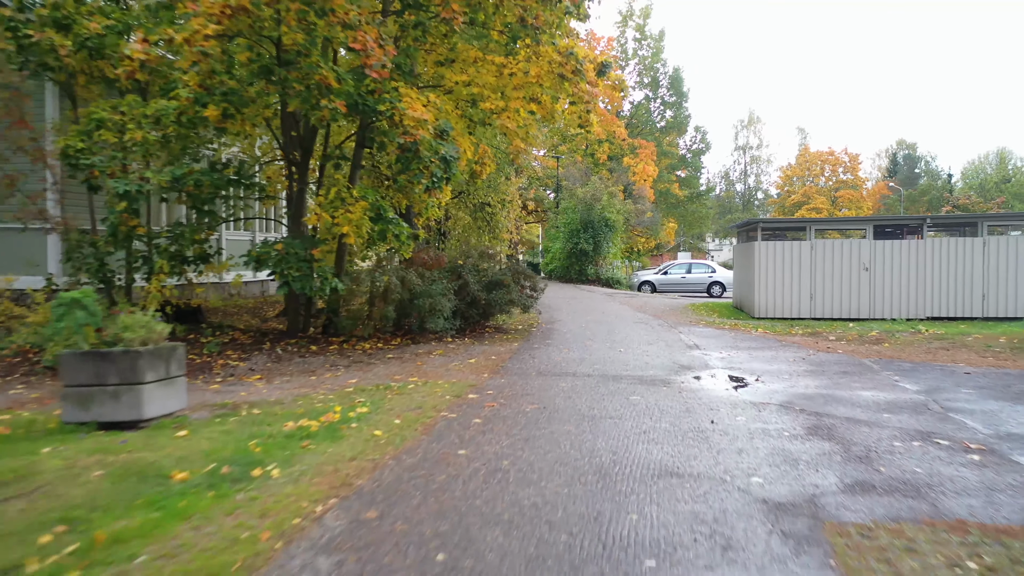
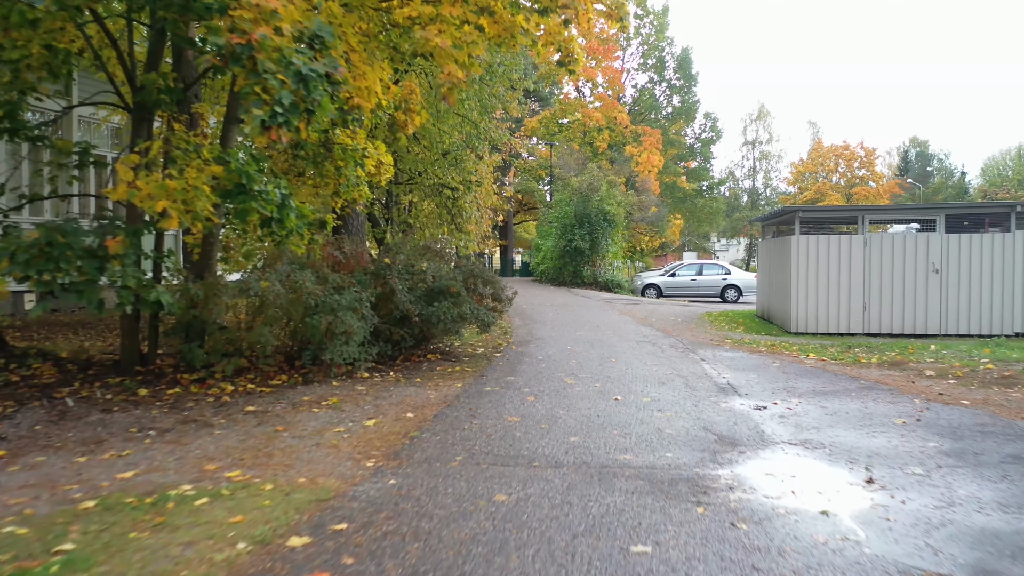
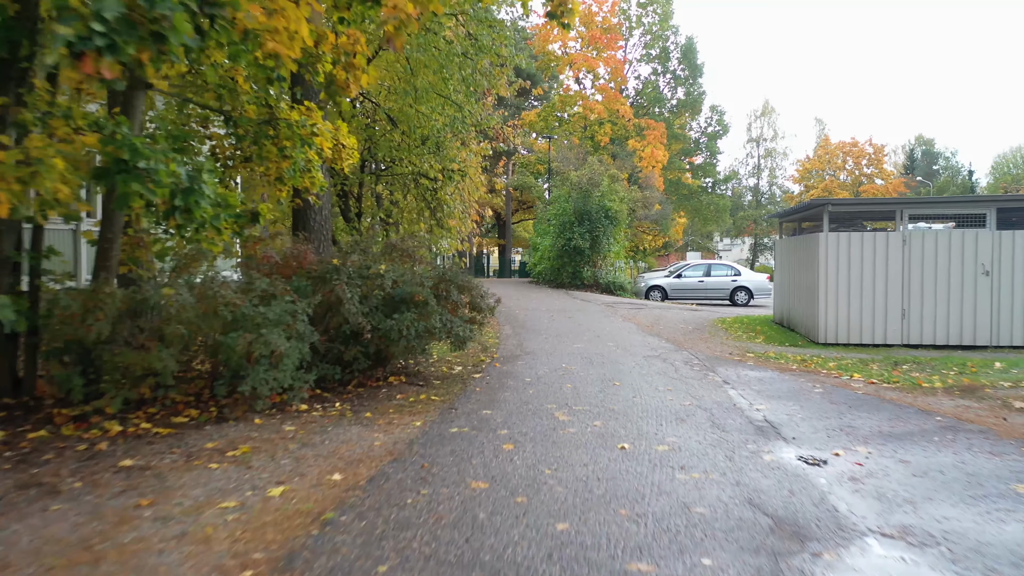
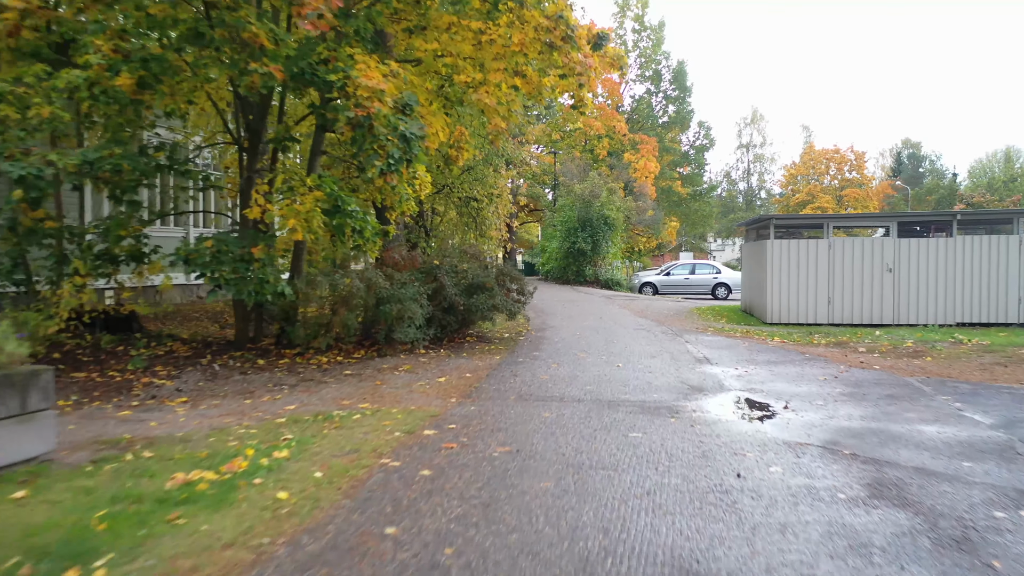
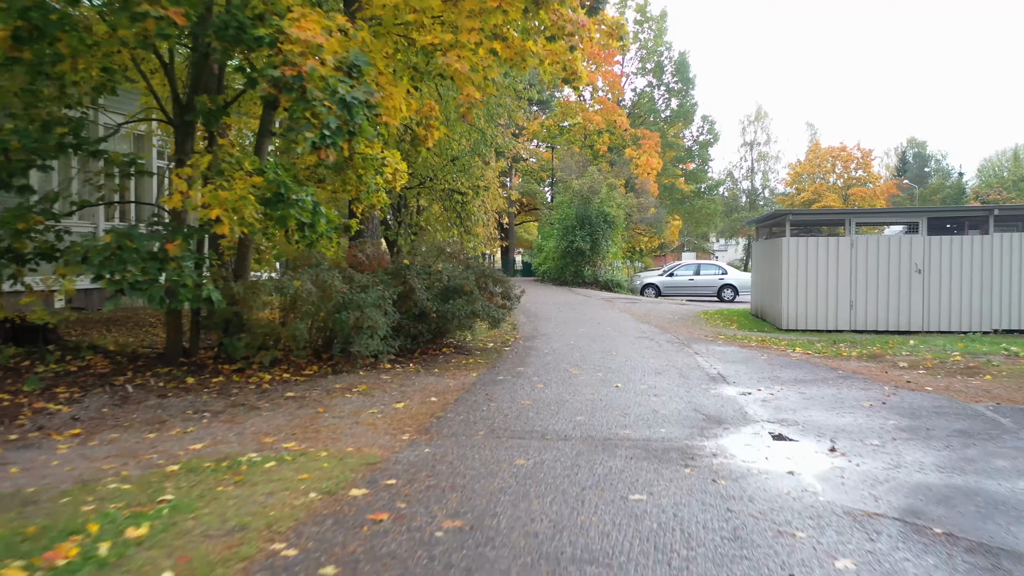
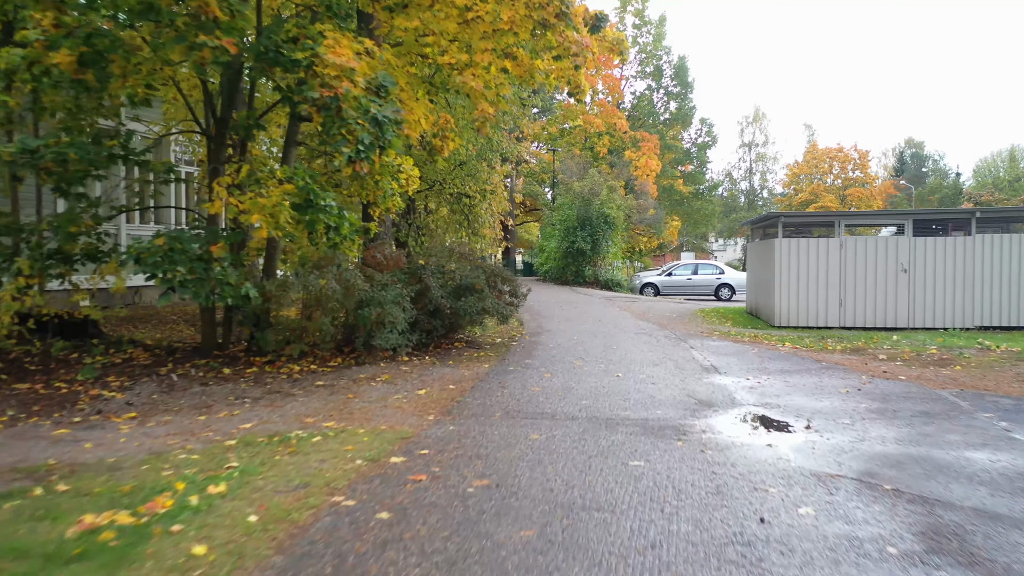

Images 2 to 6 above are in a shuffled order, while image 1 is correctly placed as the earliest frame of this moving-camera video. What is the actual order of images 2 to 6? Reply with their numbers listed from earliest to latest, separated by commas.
4, 6, 5, 2, 3
